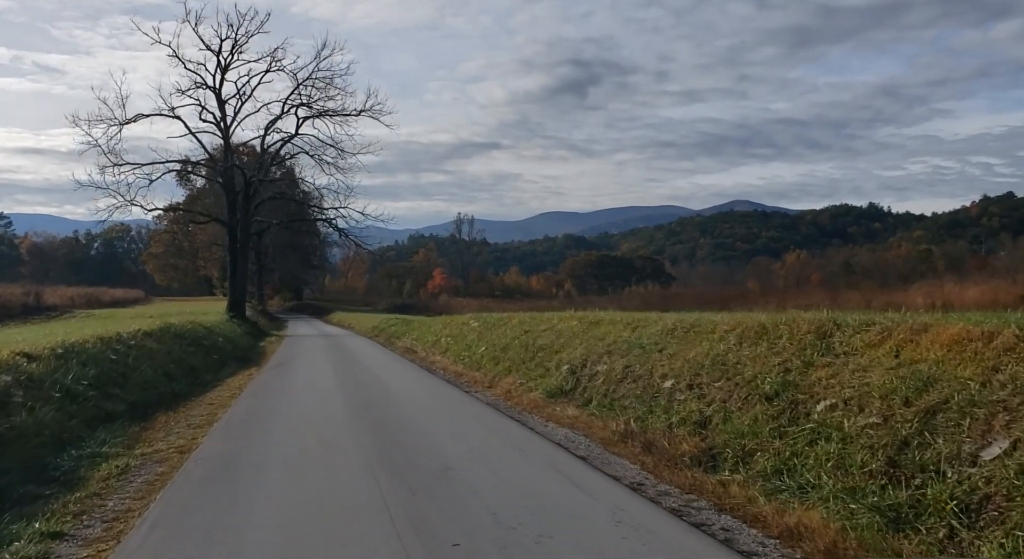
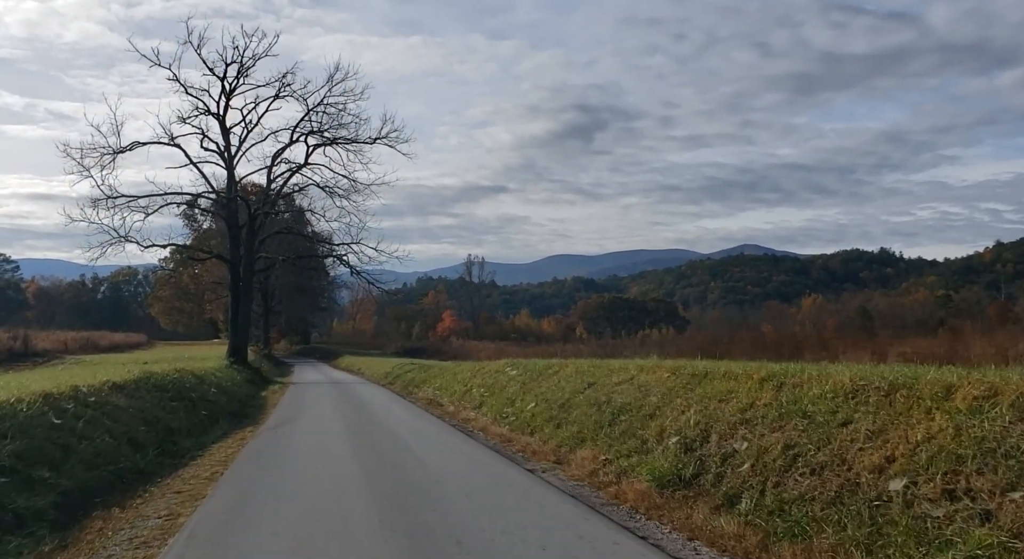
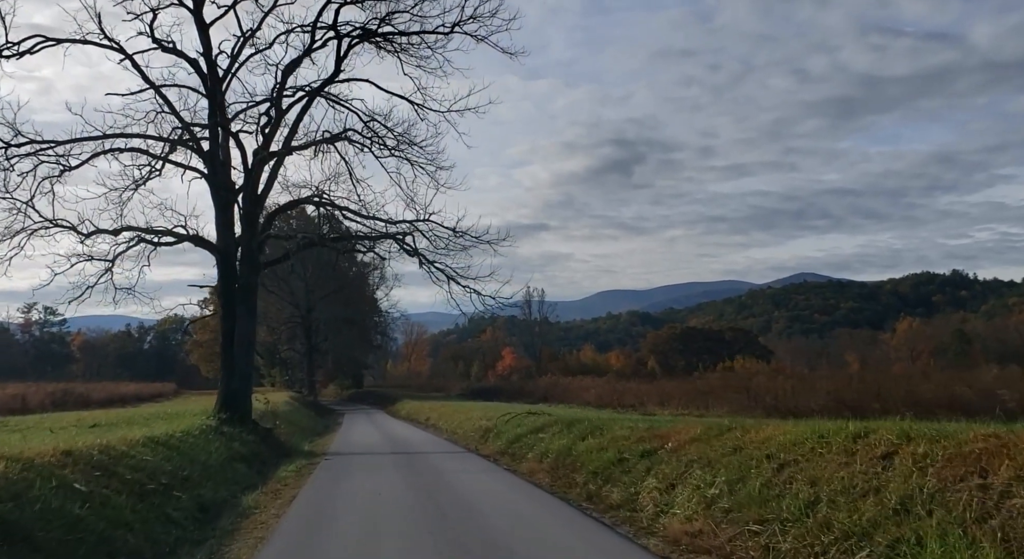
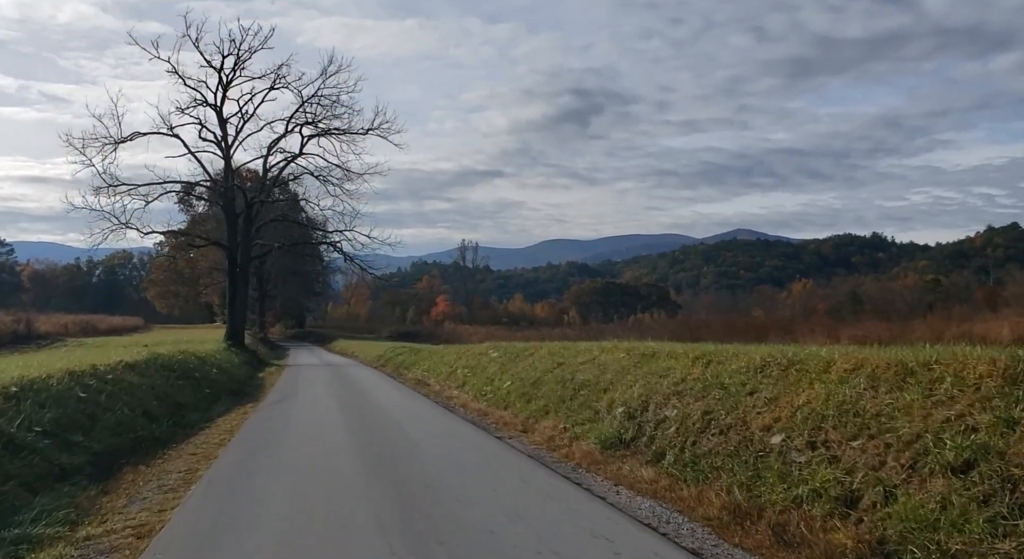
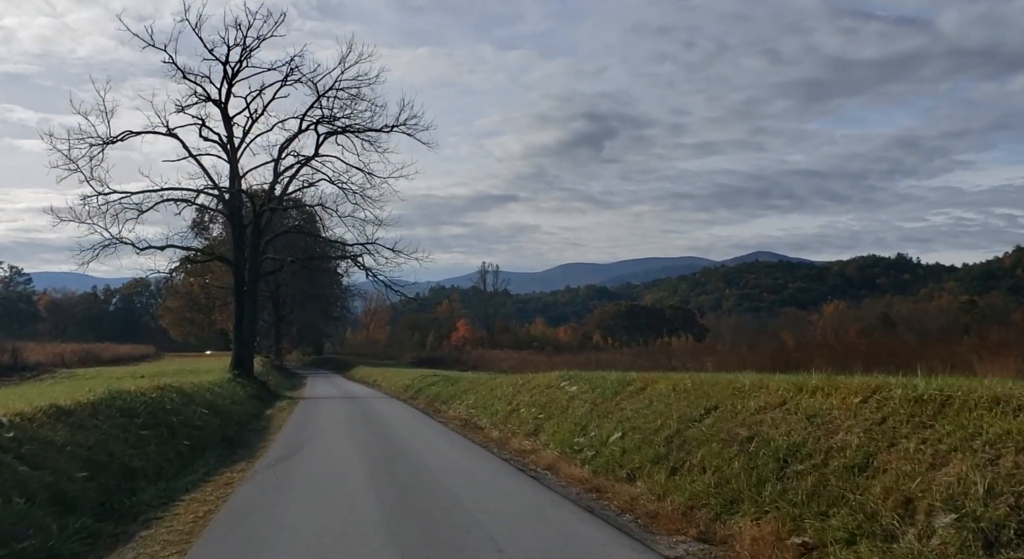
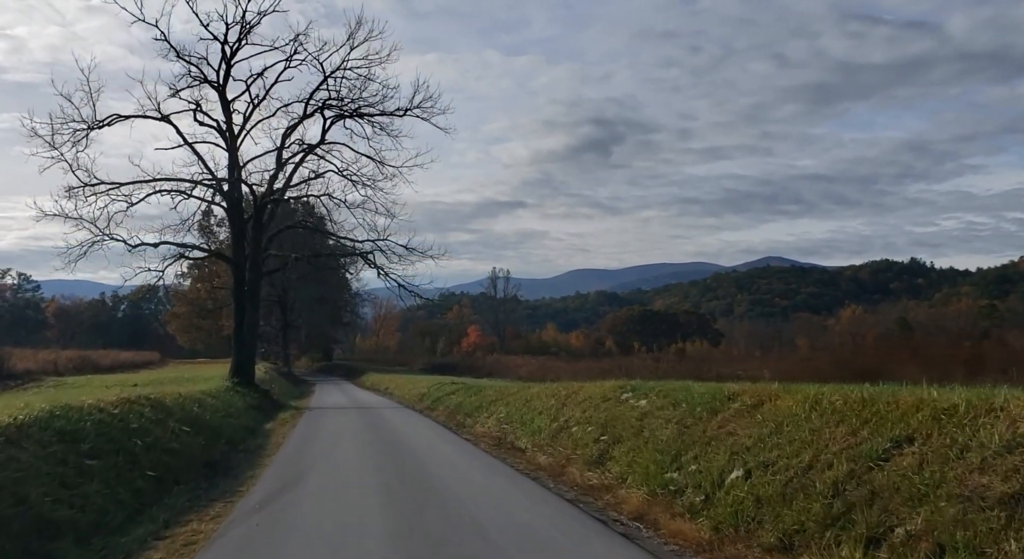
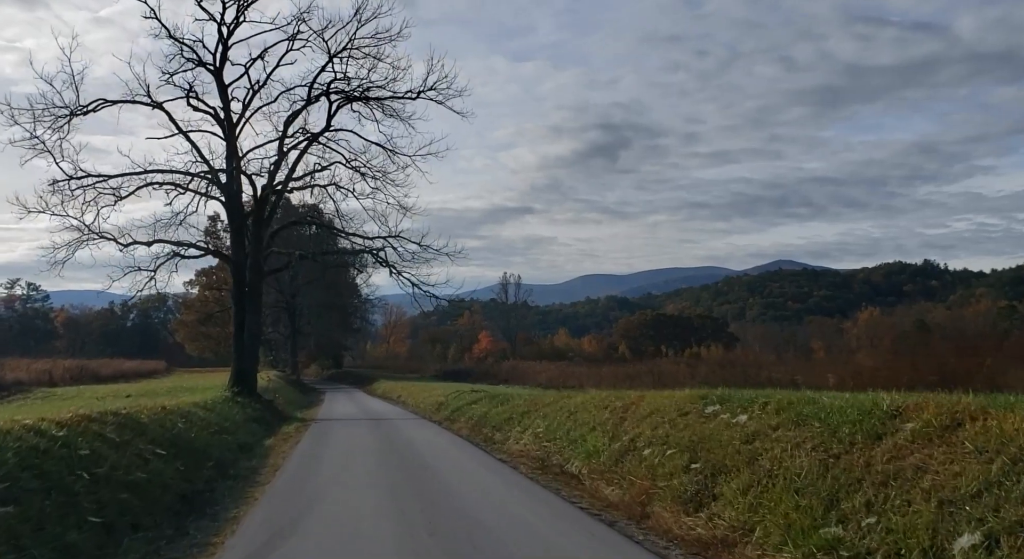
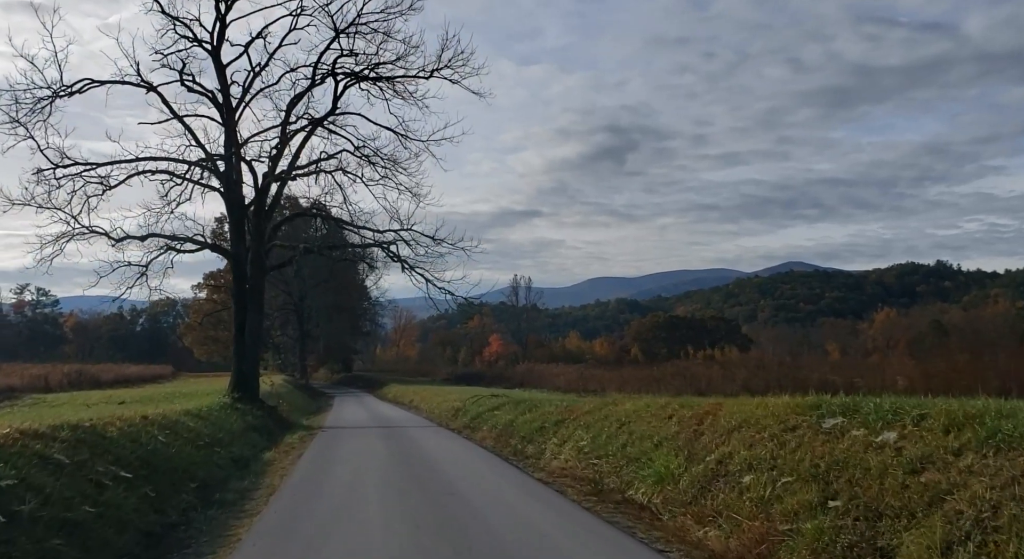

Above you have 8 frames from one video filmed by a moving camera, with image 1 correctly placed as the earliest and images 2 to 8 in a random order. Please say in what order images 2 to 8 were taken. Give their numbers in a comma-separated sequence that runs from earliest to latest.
4, 2, 5, 6, 7, 8, 3
